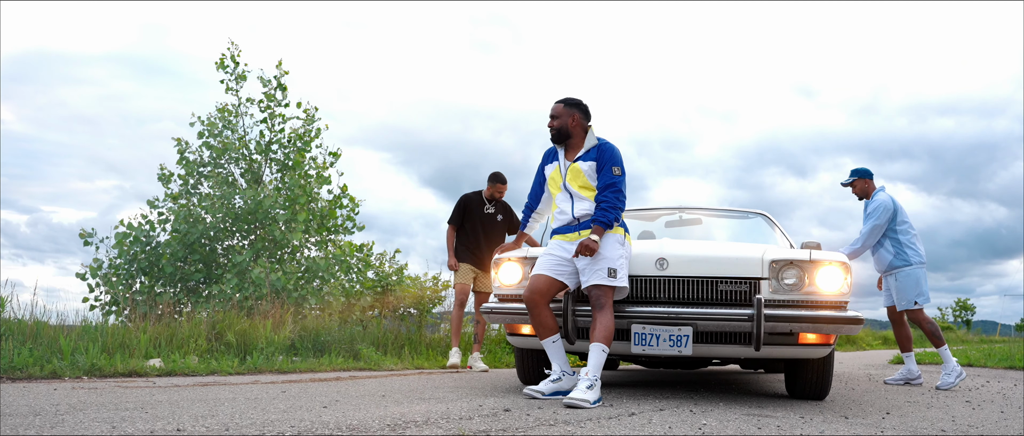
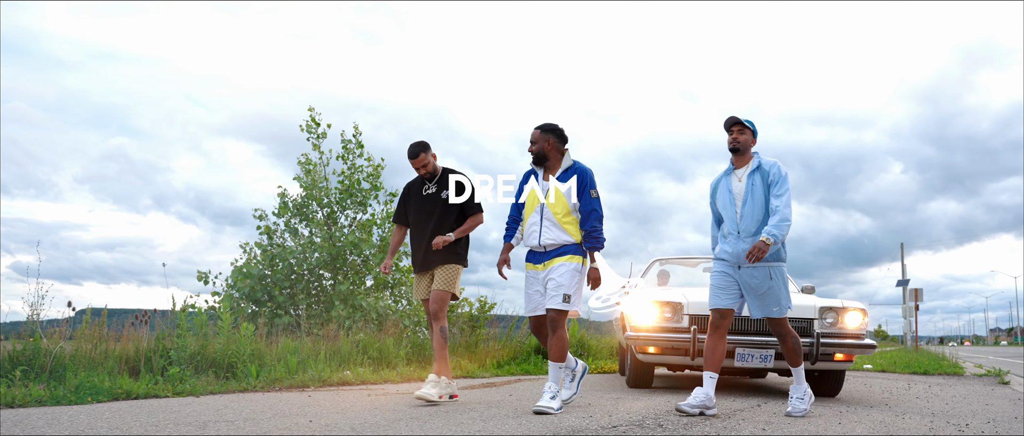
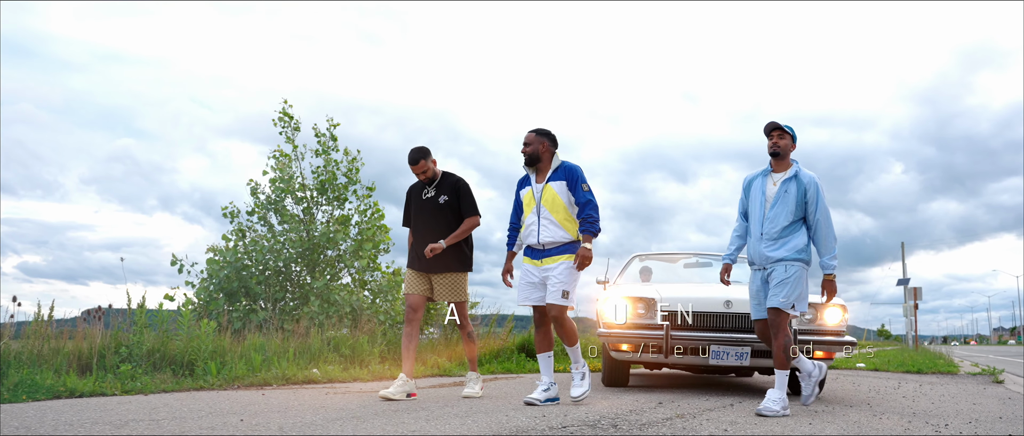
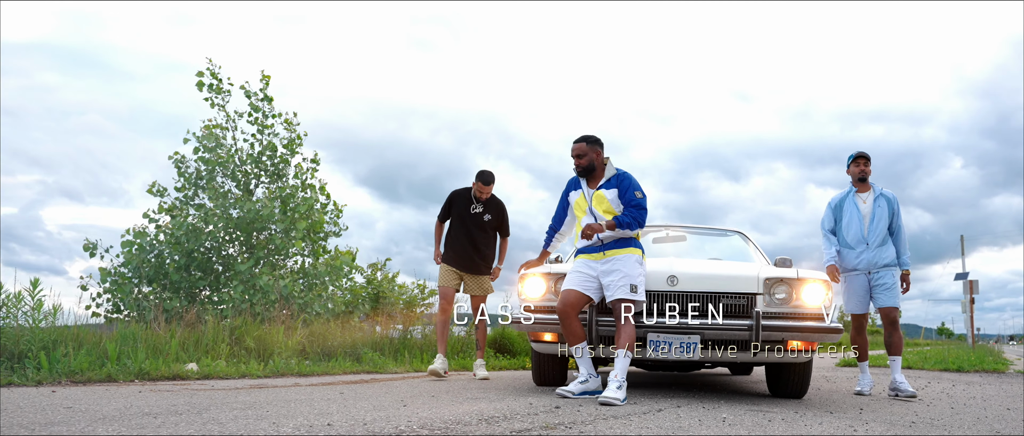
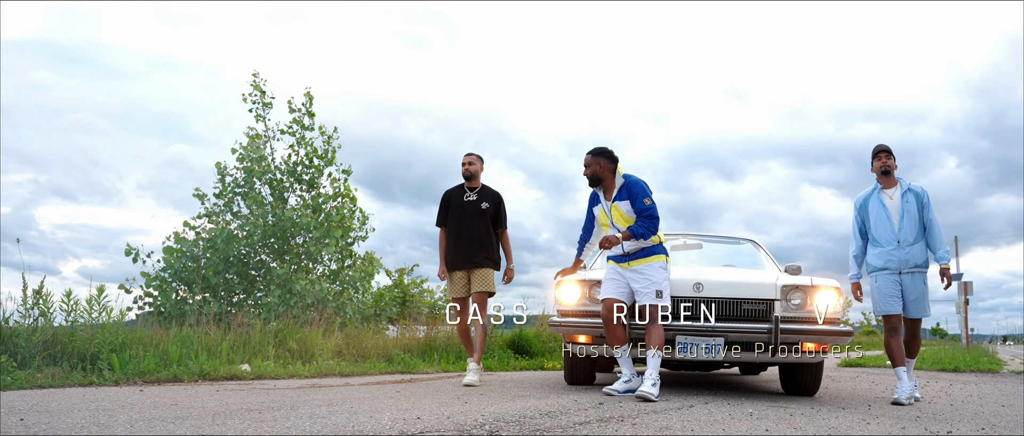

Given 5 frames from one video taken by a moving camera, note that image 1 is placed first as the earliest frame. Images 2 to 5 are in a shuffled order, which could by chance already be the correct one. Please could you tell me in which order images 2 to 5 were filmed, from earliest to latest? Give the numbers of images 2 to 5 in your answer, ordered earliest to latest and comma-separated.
4, 5, 3, 2
